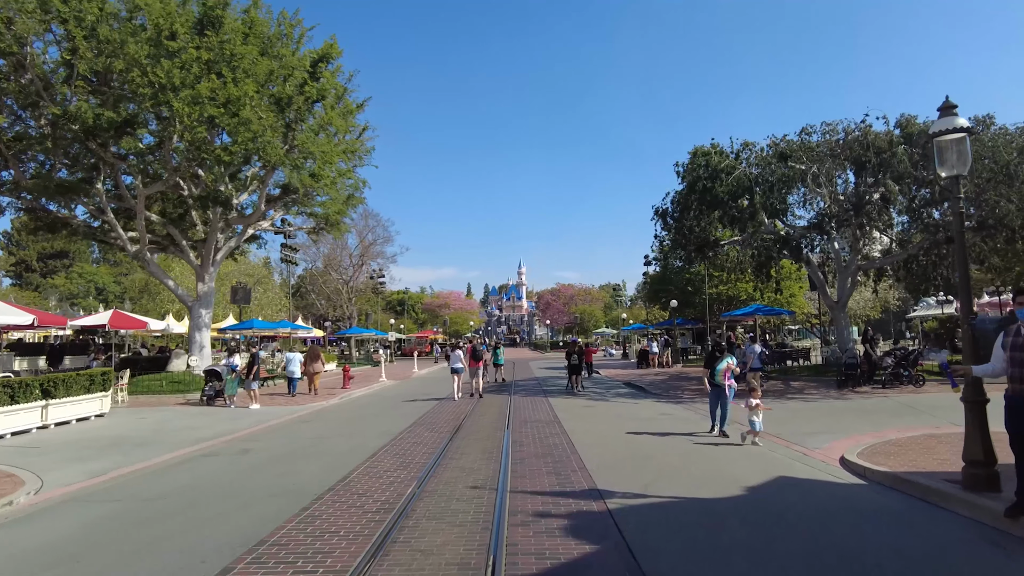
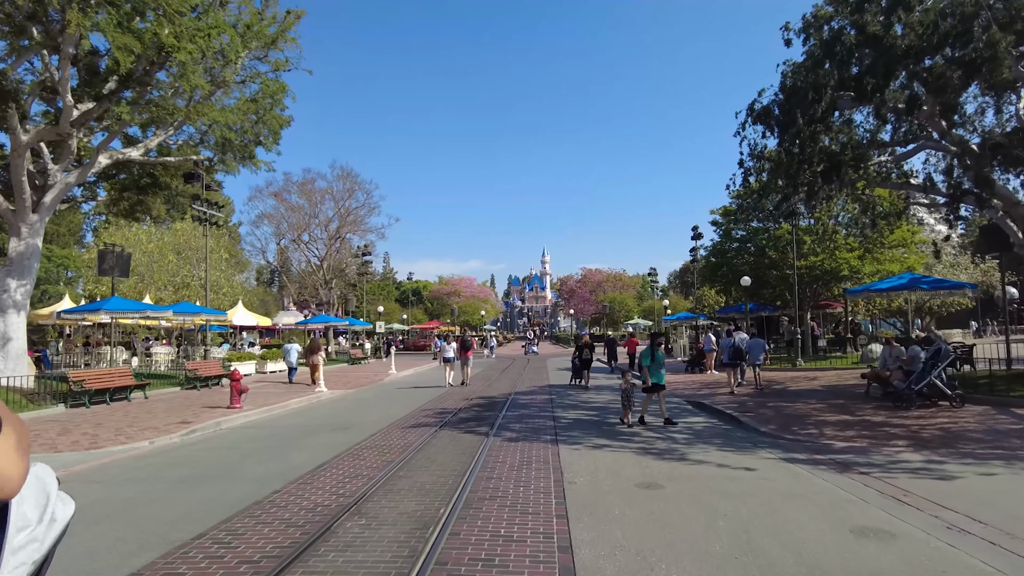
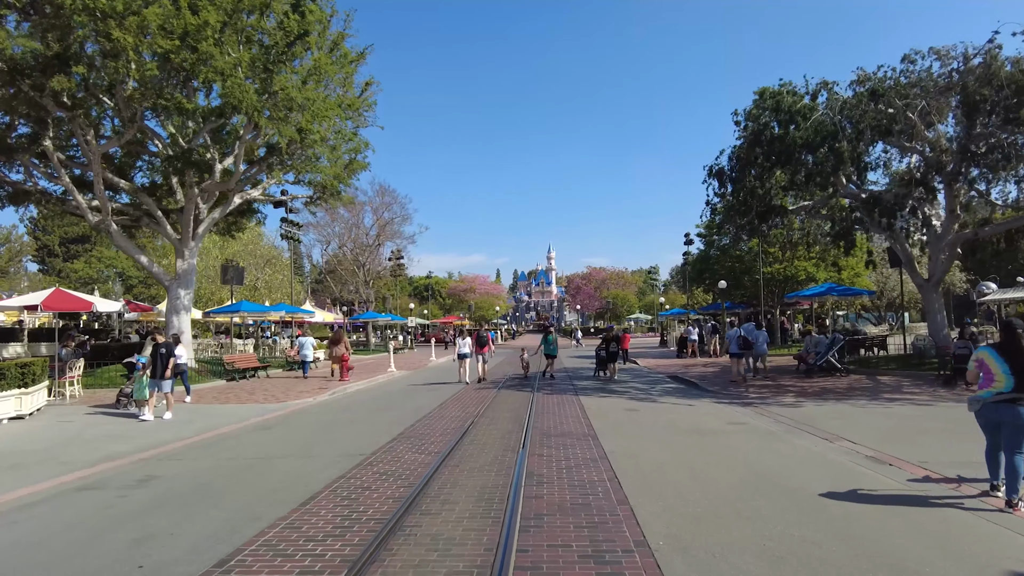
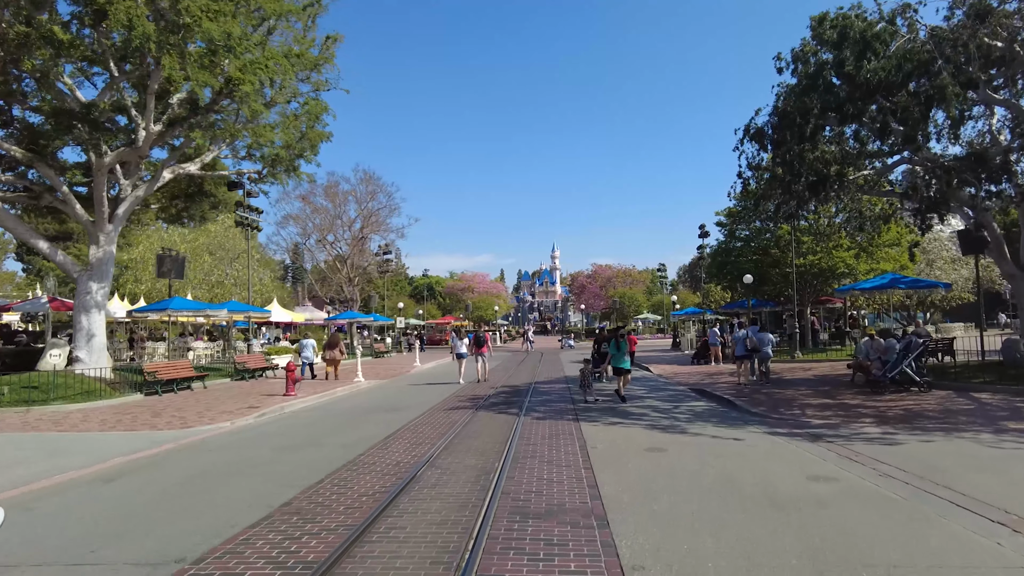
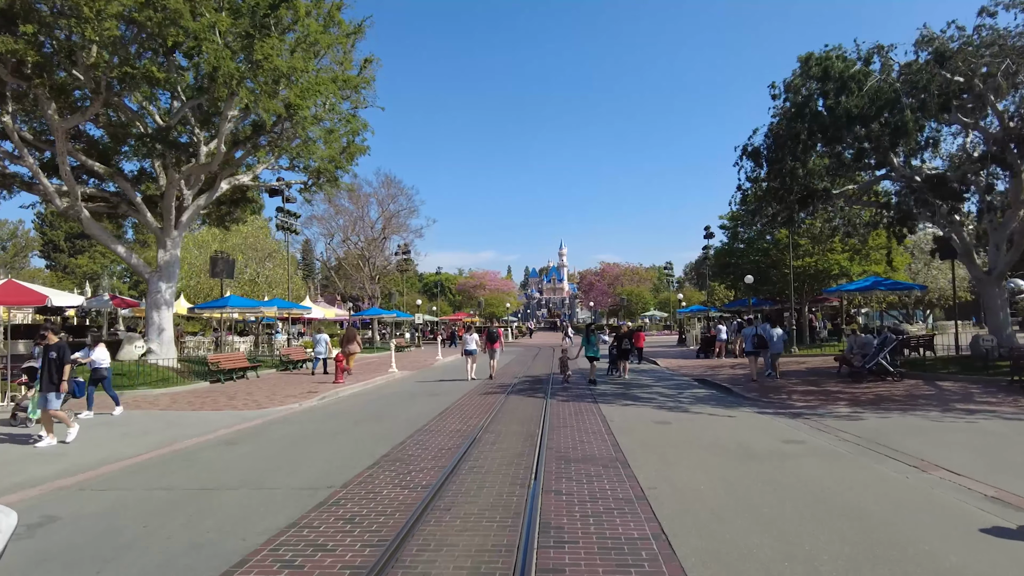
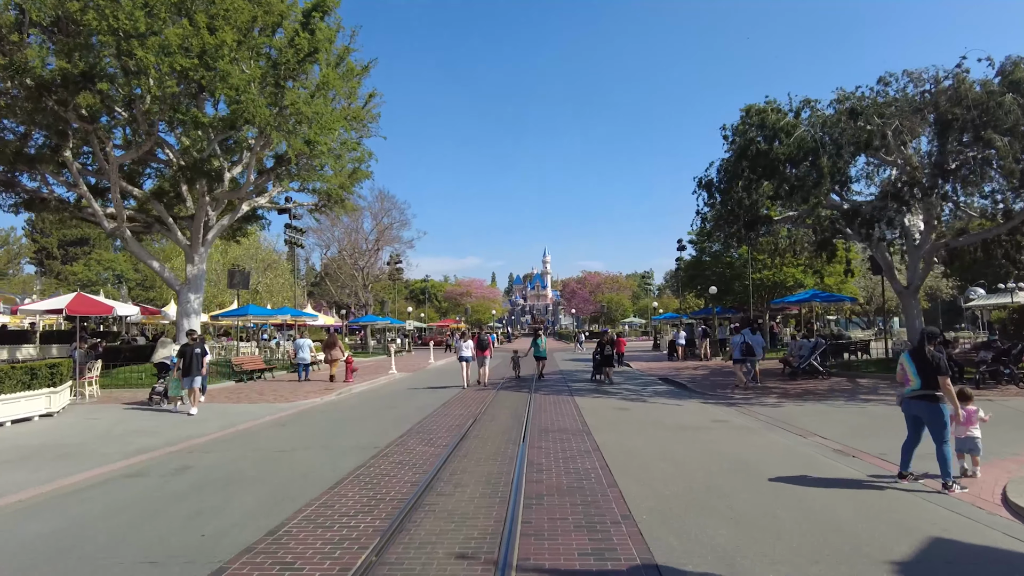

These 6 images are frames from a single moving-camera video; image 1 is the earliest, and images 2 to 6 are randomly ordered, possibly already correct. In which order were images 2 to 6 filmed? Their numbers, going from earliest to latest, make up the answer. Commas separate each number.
6, 3, 5, 4, 2
